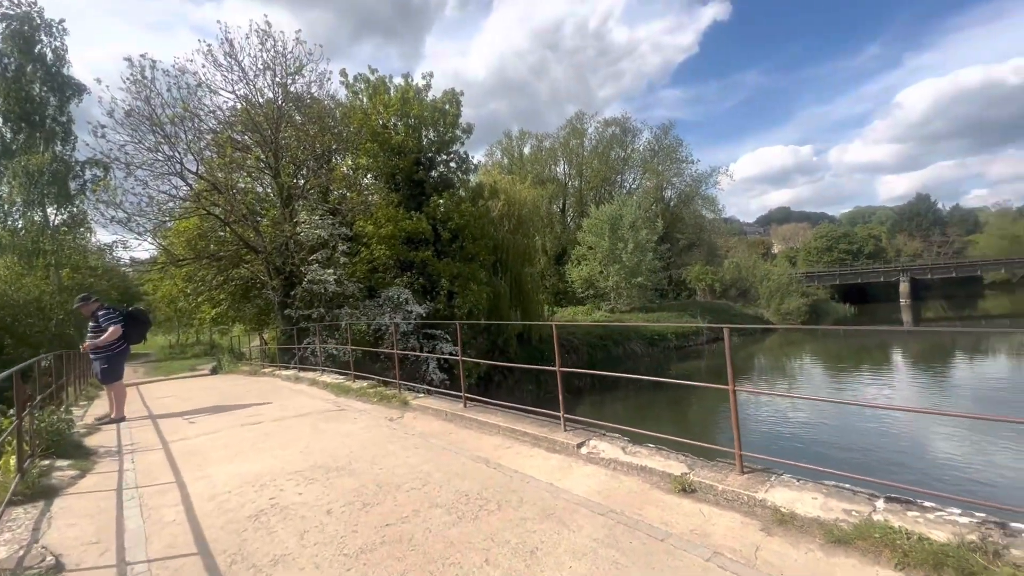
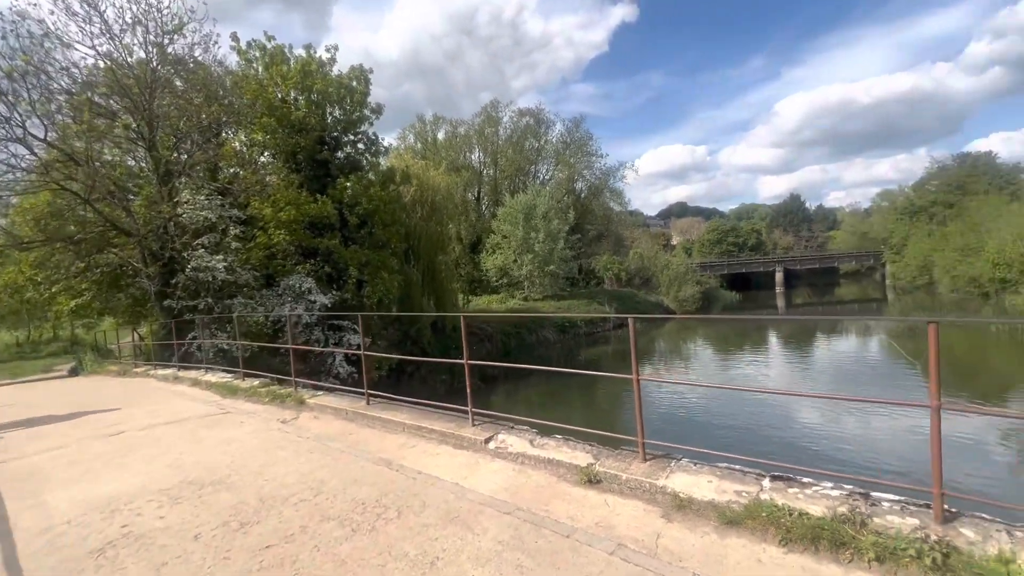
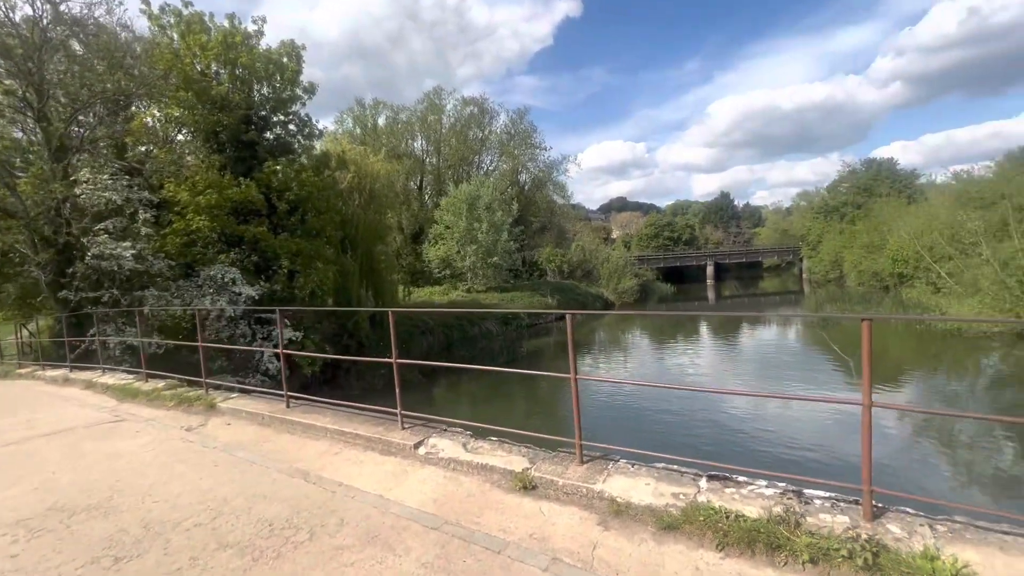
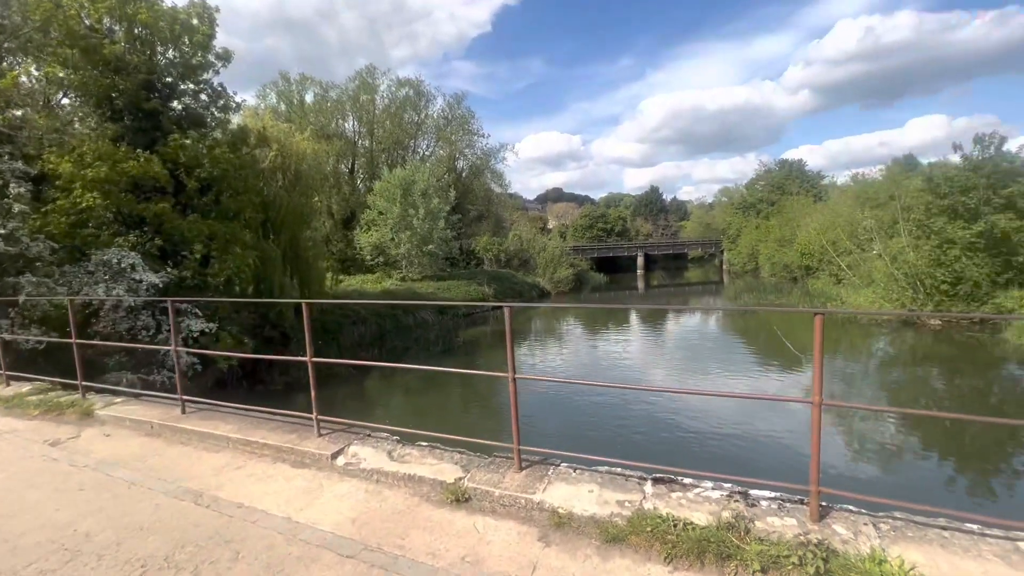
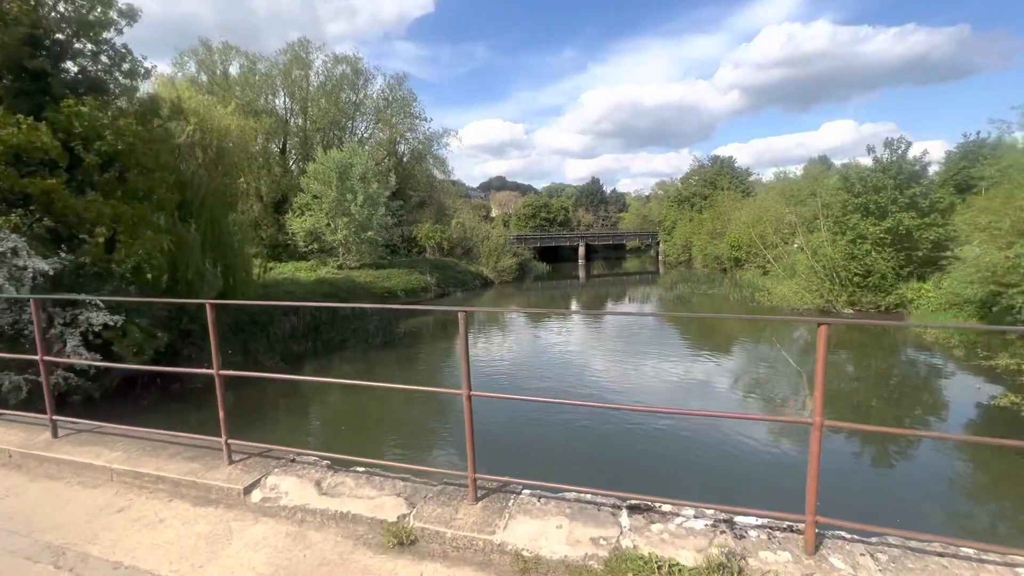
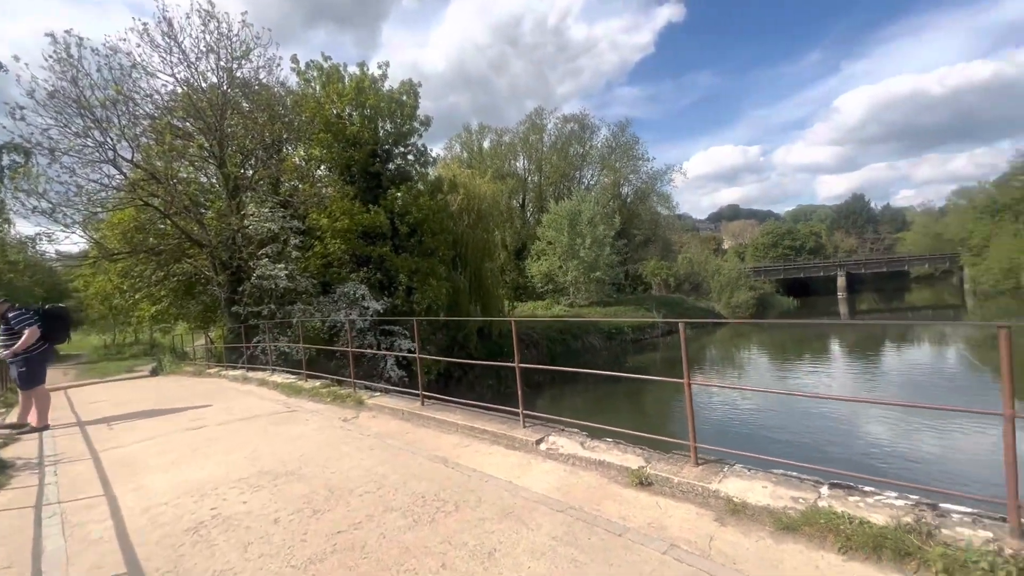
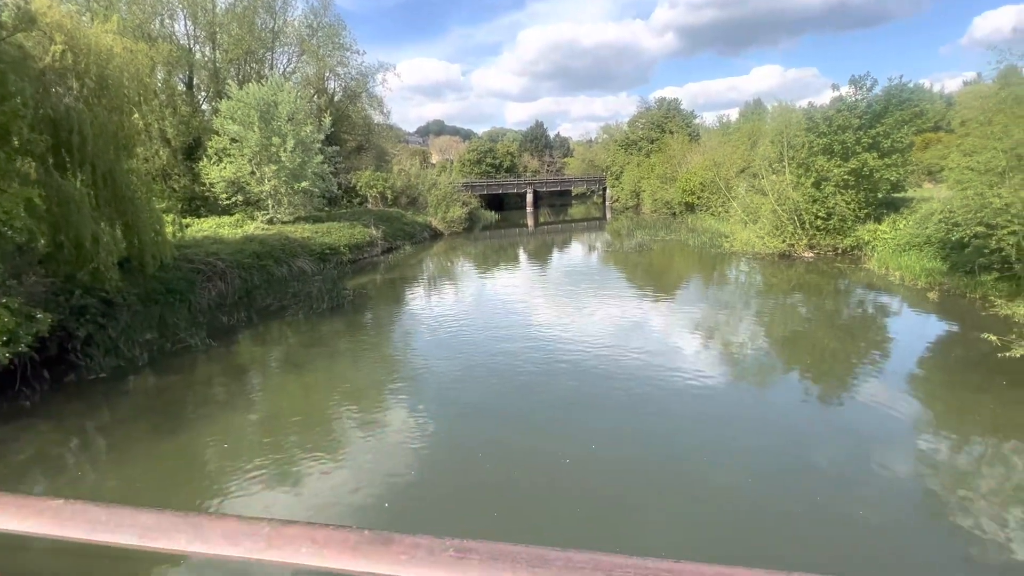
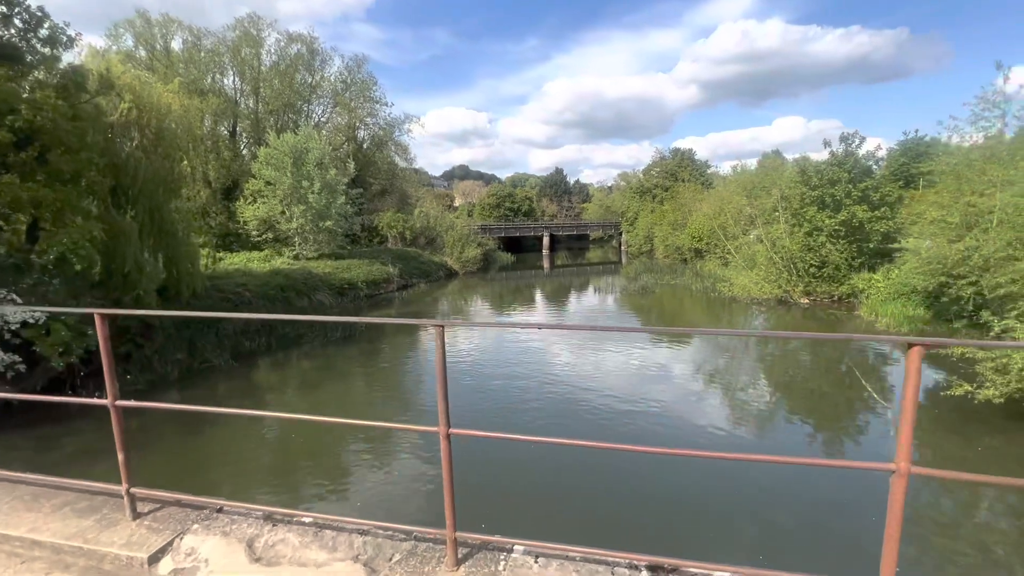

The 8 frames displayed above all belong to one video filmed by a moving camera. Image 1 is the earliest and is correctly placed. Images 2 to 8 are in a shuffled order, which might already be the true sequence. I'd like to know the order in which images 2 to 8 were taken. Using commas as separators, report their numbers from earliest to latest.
6, 2, 3, 4, 5, 8, 7
